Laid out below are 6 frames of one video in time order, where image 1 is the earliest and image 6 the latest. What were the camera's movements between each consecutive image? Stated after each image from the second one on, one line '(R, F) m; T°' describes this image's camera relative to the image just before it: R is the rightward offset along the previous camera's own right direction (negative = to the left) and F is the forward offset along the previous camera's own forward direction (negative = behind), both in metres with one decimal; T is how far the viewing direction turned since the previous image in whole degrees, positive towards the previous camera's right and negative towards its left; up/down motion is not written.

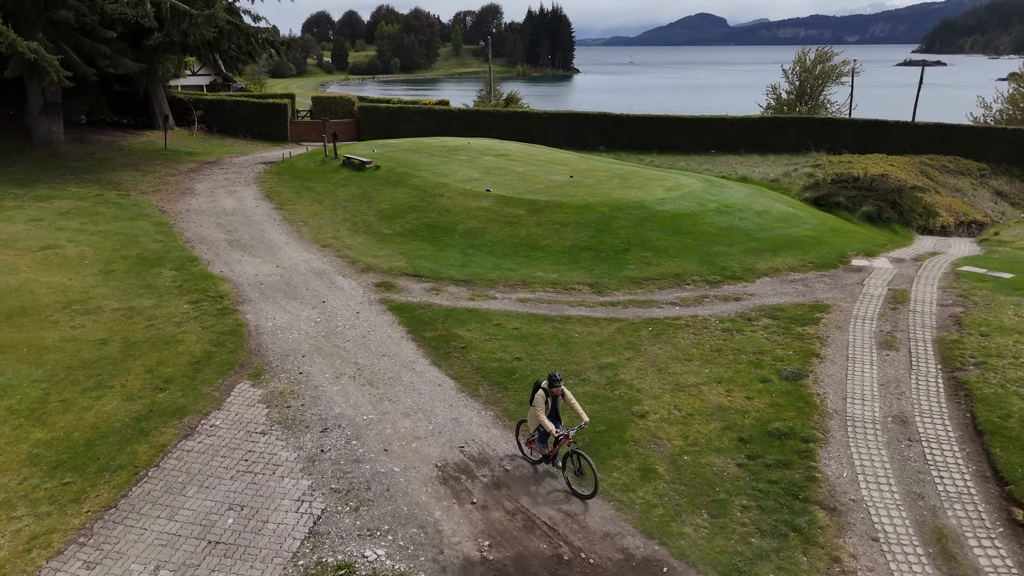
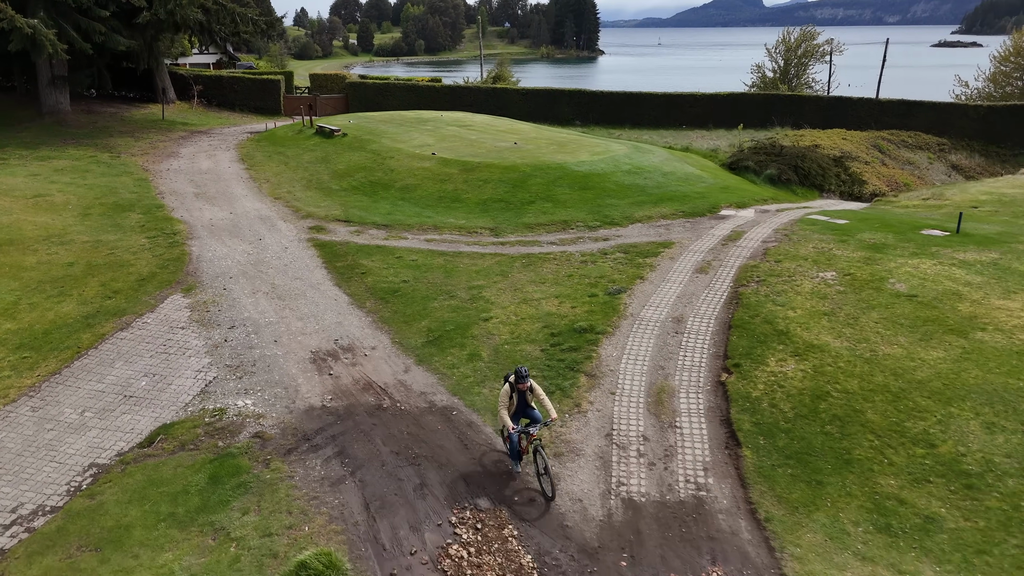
(+3.3, -3.0) m; -2°
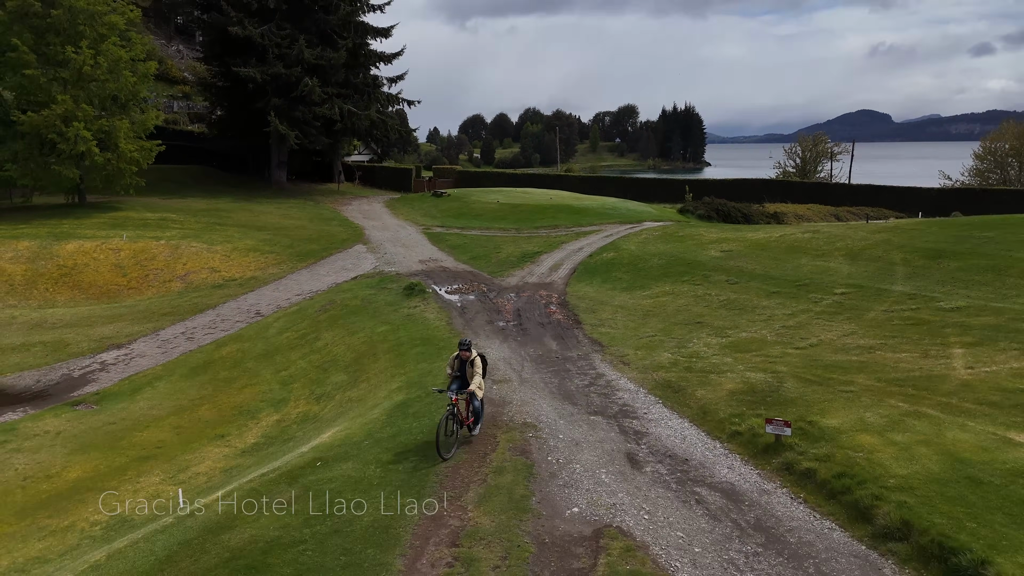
(+5.2, -16.5) m; -9°
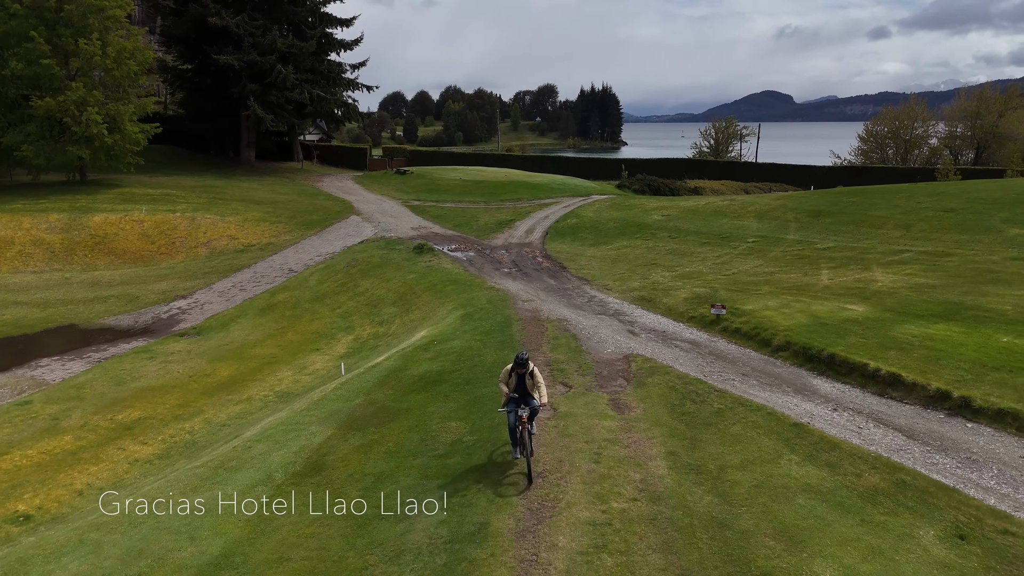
(-3.1, -6.5) m; +6°
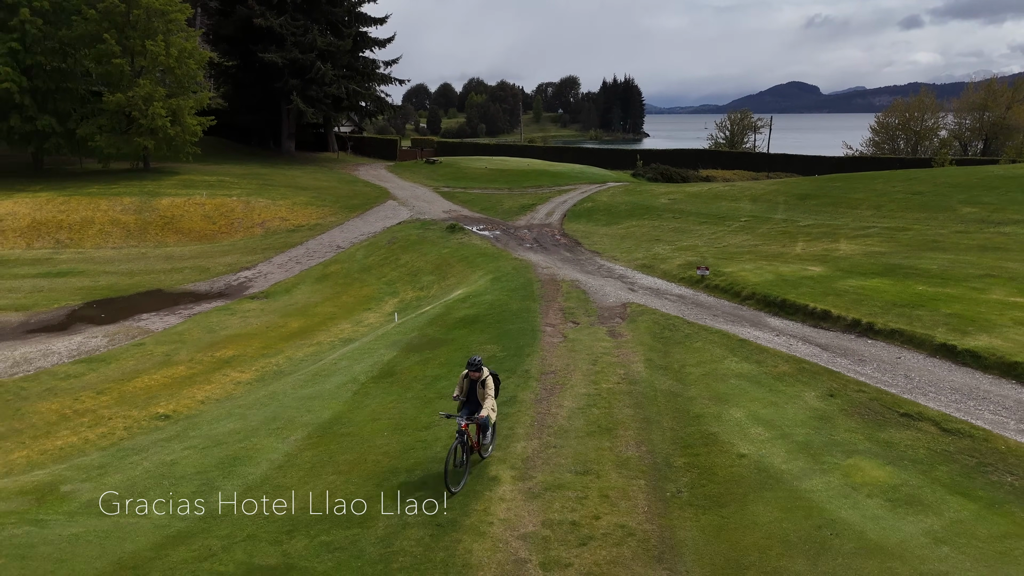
(0.0, -4.0) m; -2°
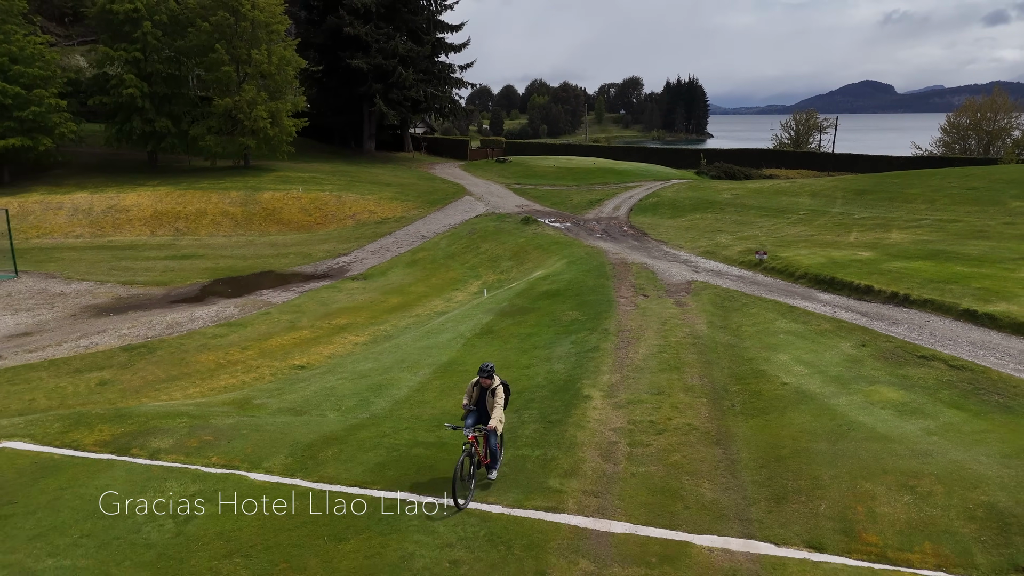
(-0.6, -3.0) m; -5°
